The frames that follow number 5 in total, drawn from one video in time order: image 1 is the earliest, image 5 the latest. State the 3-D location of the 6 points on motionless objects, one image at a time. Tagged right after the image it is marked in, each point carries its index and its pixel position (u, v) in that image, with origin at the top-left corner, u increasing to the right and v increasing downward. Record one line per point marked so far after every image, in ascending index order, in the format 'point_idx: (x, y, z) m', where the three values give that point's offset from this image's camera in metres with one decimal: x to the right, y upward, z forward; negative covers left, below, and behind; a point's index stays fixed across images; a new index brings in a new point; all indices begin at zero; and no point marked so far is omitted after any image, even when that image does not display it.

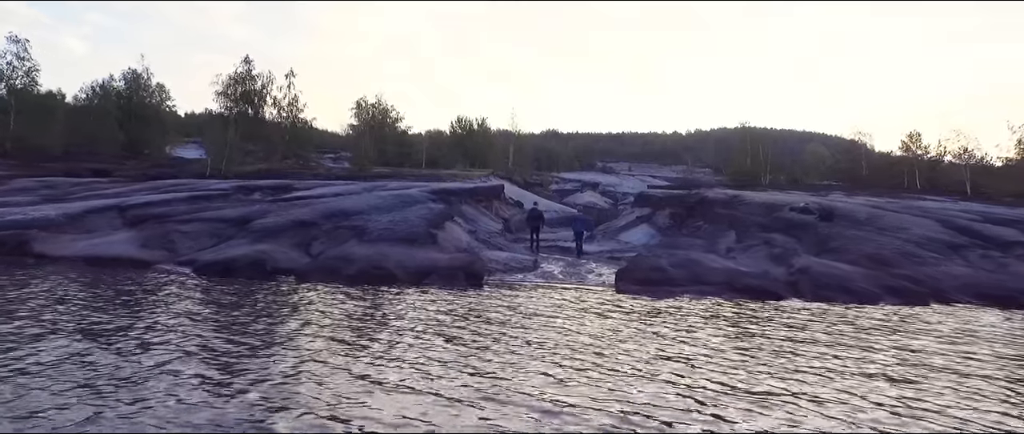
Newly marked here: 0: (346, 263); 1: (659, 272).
0: (-4.4, -1.3, +17.6) m
1: (+3.8, -1.4, +17.6) m
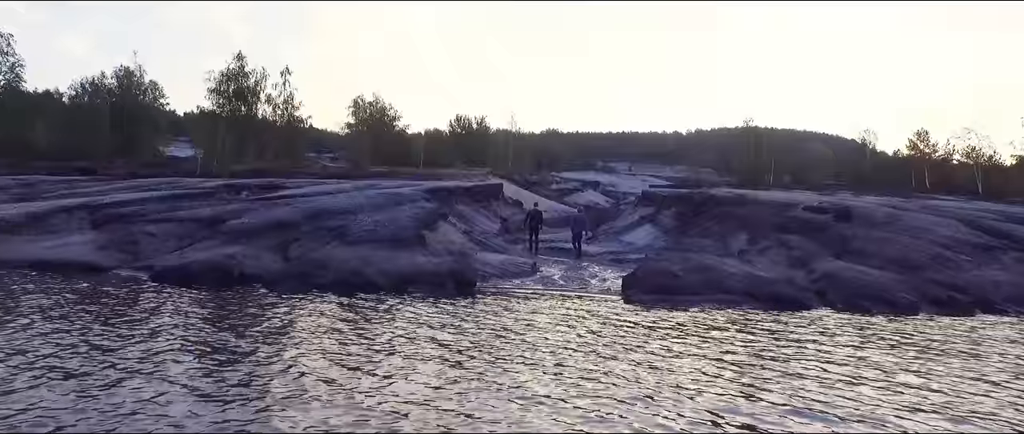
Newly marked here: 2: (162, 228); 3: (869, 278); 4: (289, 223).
0: (-4.5, -1.3, +15.8) m
1: (+3.7, -1.4, +15.8) m
2: (-10.1, -0.3, +19.4) m
3: (+8.8, -1.5, +16.6) m
4: (-6.5, -0.1, +19.8) m
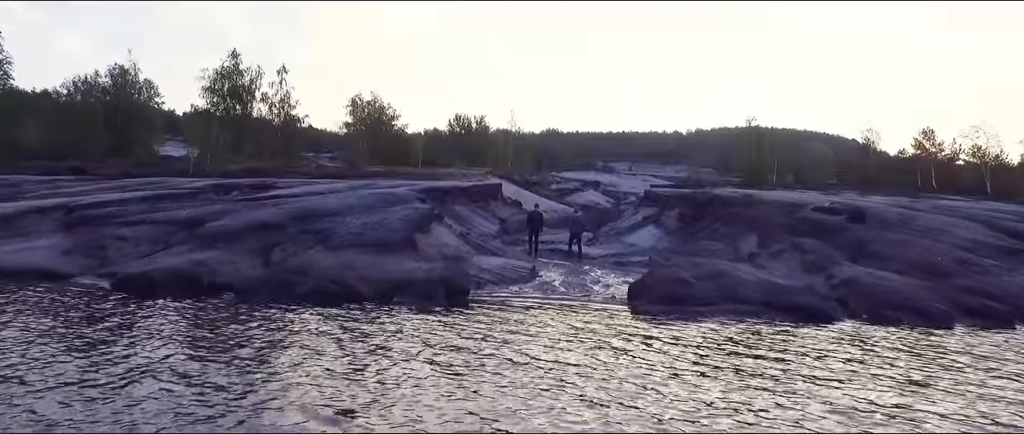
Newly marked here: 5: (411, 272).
0: (-4.5, -1.3, +14.6) m
1: (+3.7, -1.5, +14.5) m
2: (-10.1, -0.4, +18.2) m
3: (+8.7, -1.6, +15.3) m
4: (-6.6, -0.2, +18.5) m
5: (-2.2, -1.2, +15.0) m
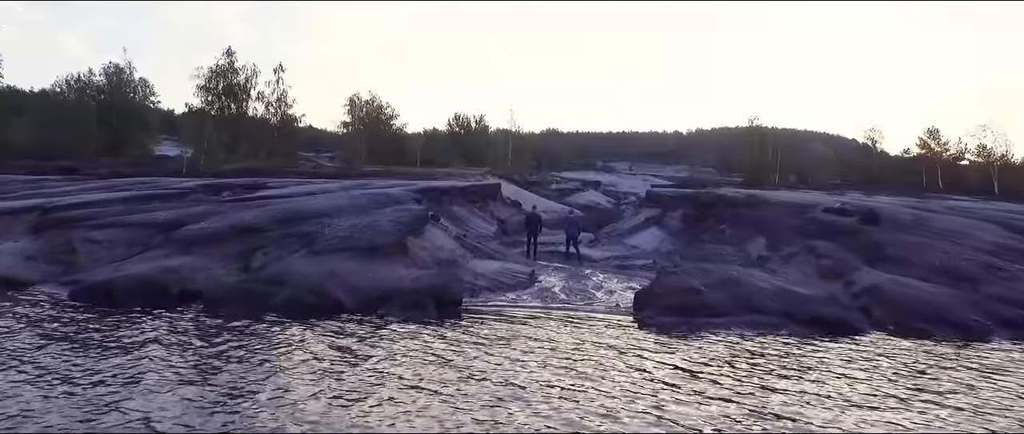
0: (-4.6, -1.4, +13.5) m
1: (+3.6, -1.5, +13.4) m
2: (-10.2, -0.4, +17.1) m
3: (+8.6, -1.6, +14.2) m
4: (-6.7, -0.2, +17.4) m
5: (-2.3, -1.3, +13.9) m
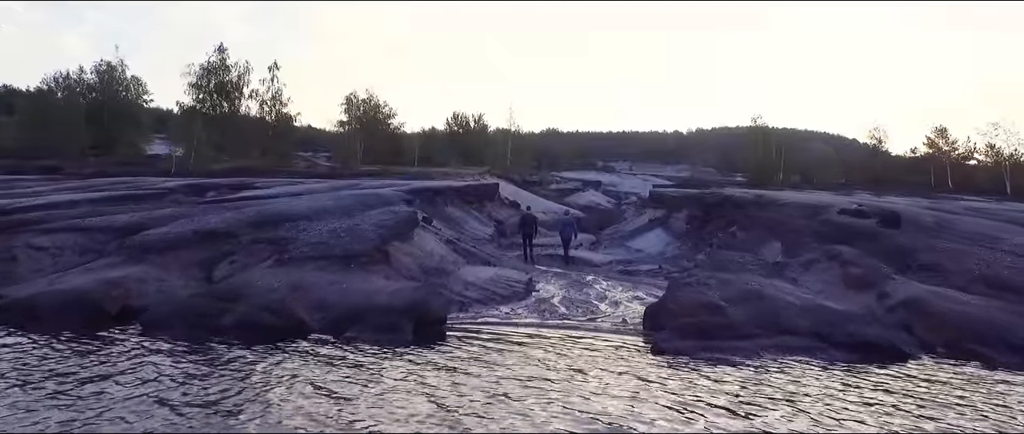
0: (-4.7, -1.5, +11.7) m
1: (+3.5, -1.6, +11.7) m
2: (-10.3, -0.5, +15.3) m
3: (+8.5, -1.7, +12.5) m
4: (-6.8, -0.3, +15.7) m
5: (-2.4, -1.4, +12.2) m
